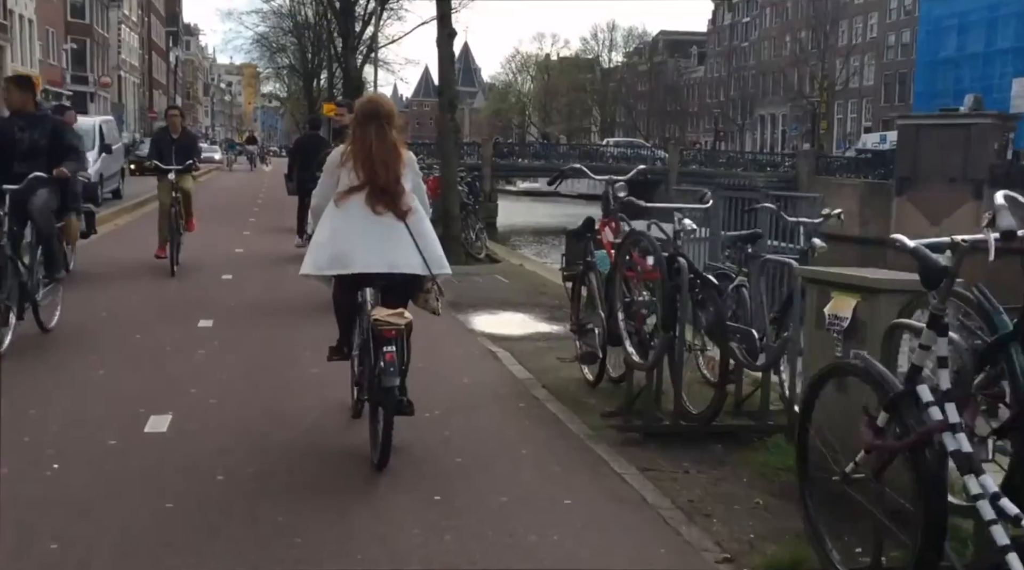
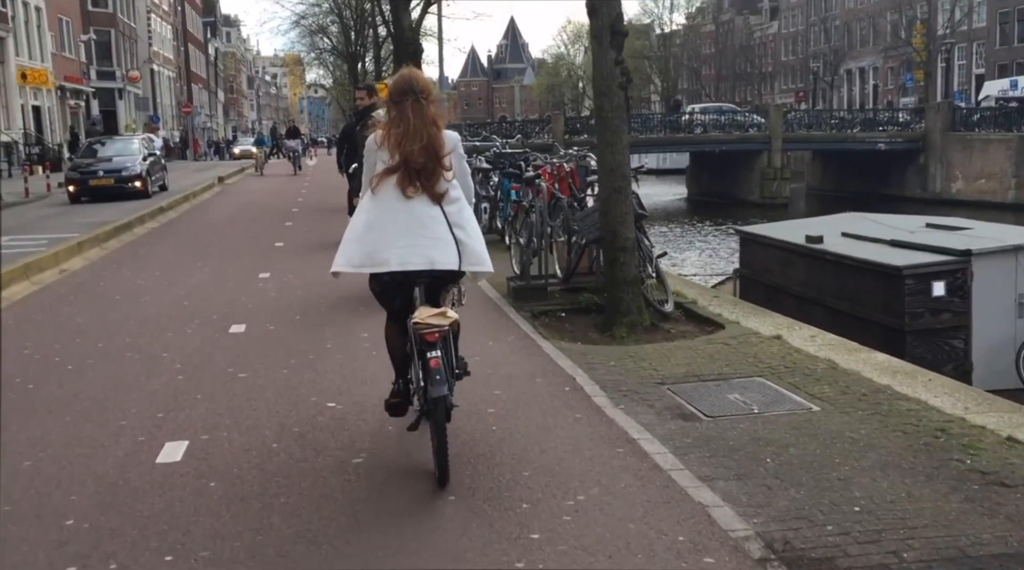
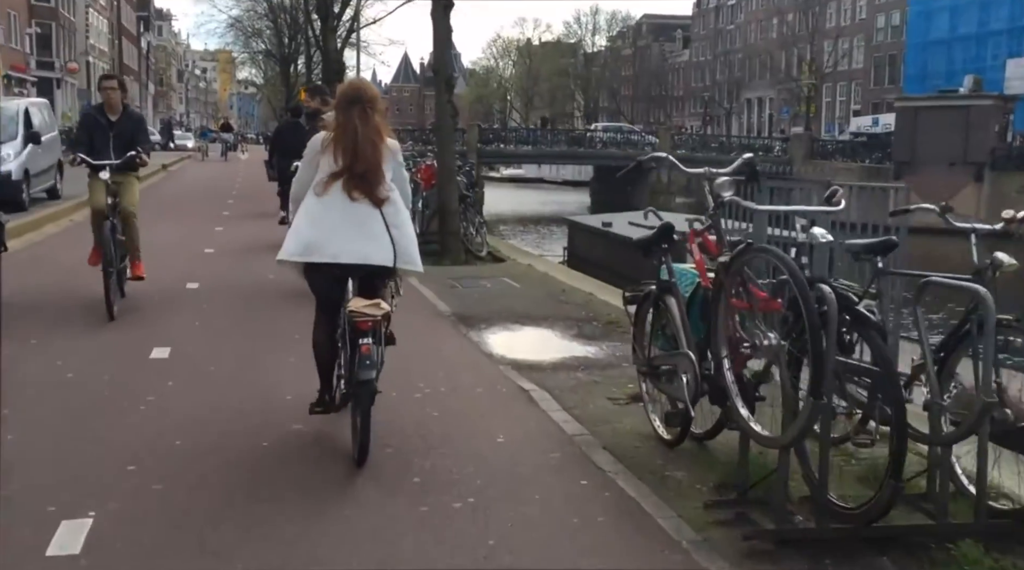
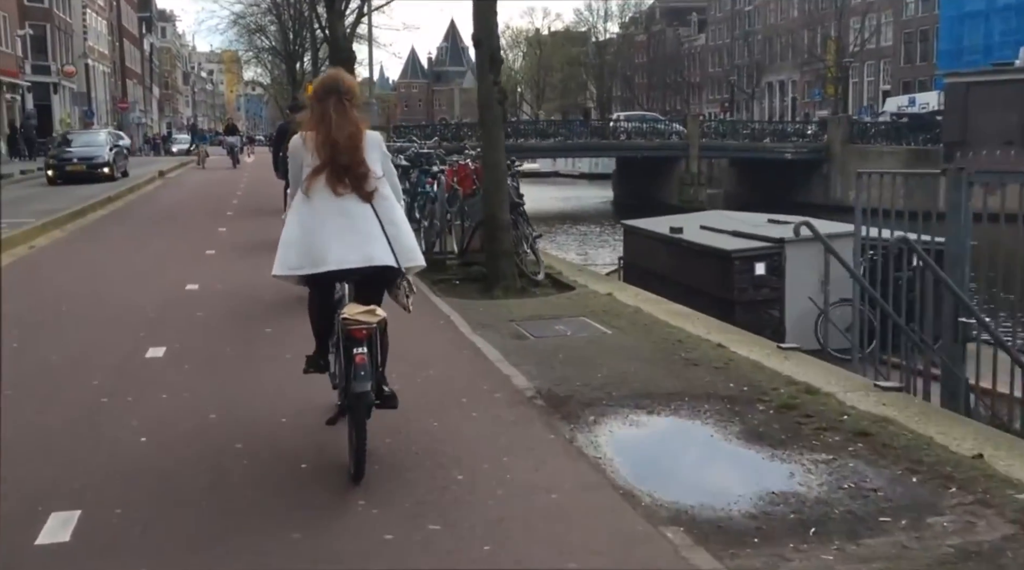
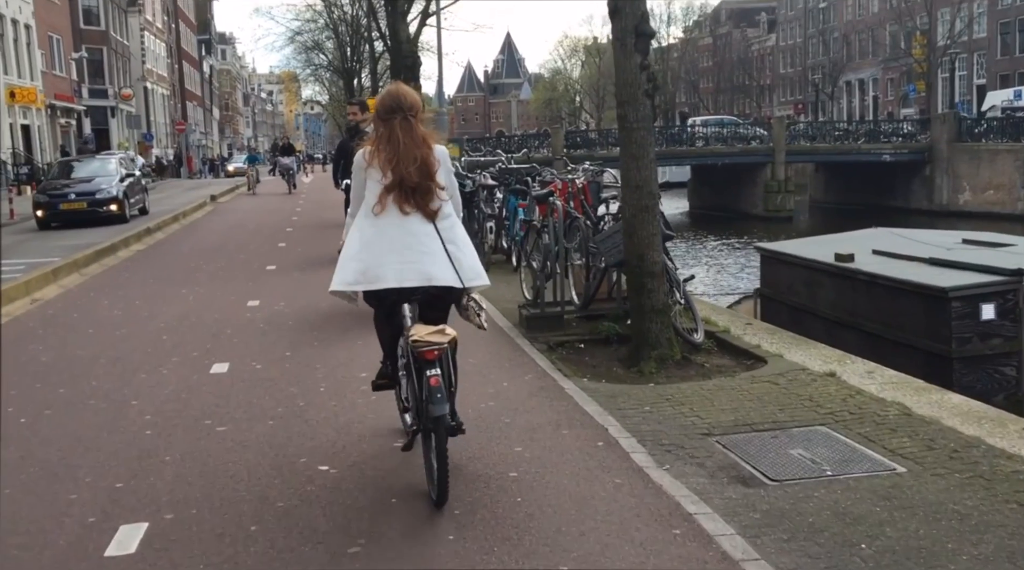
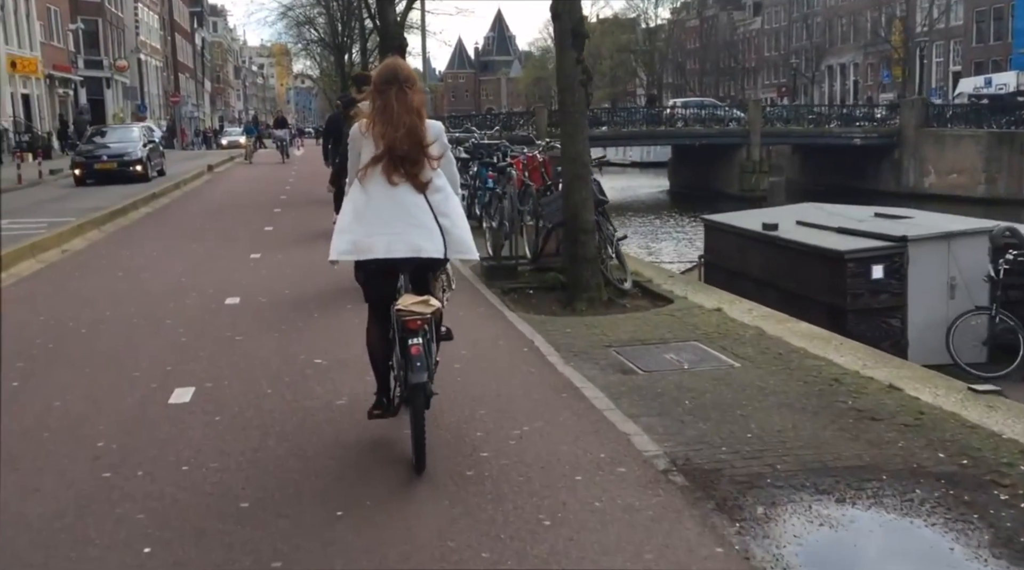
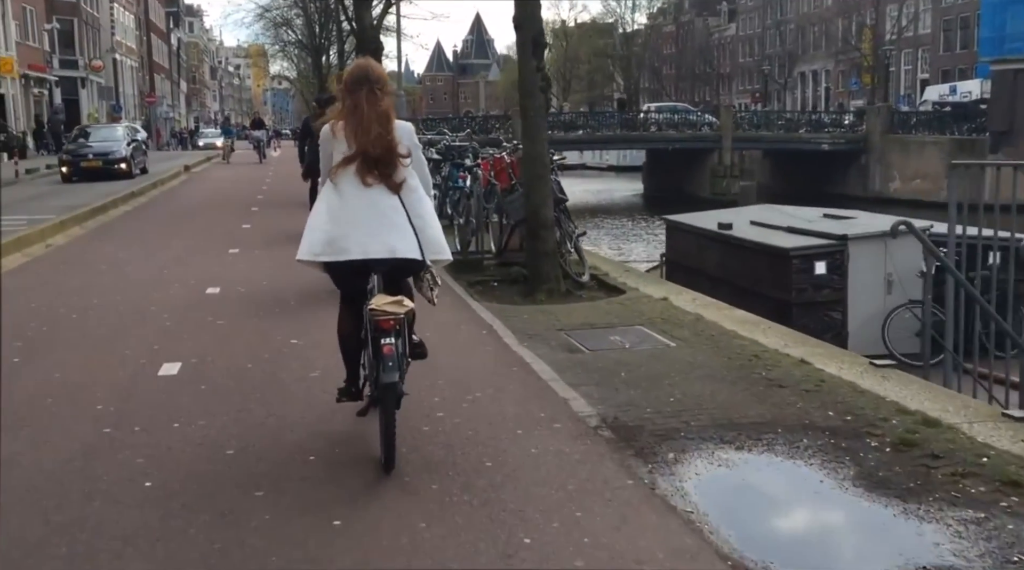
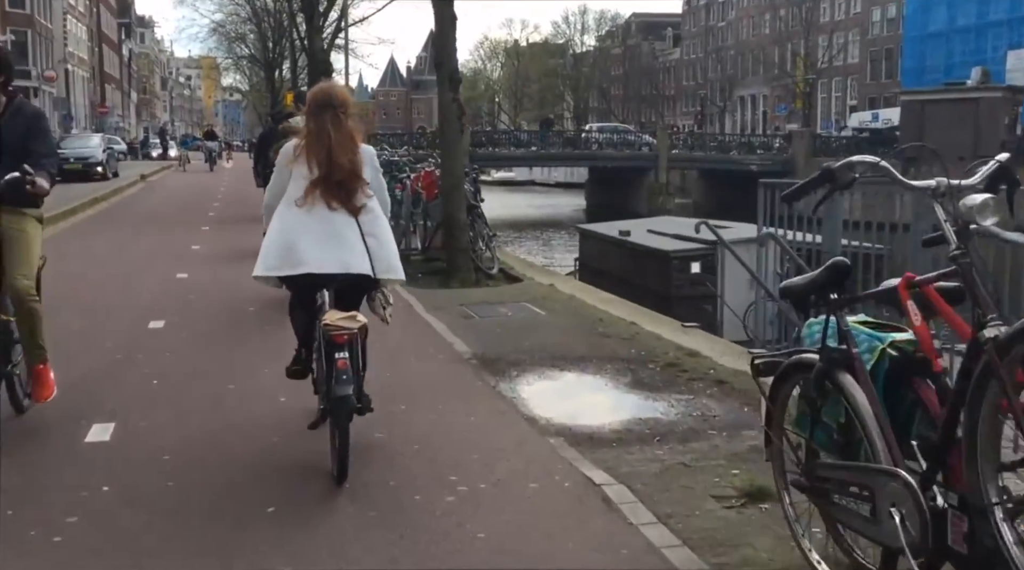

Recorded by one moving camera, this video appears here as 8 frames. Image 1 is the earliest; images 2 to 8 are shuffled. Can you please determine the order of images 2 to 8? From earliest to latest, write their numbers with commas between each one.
3, 8, 4, 7, 6, 2, 5
